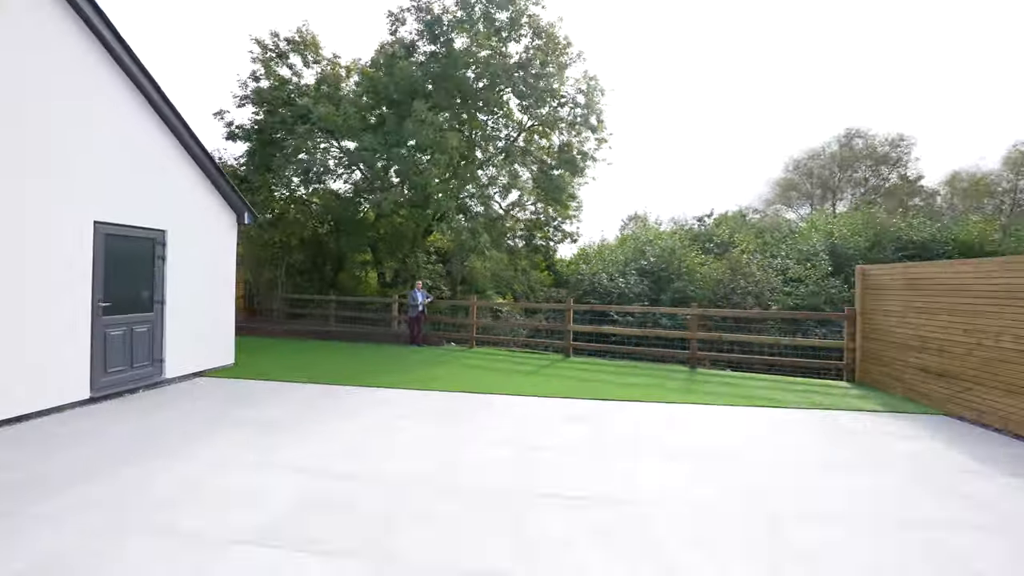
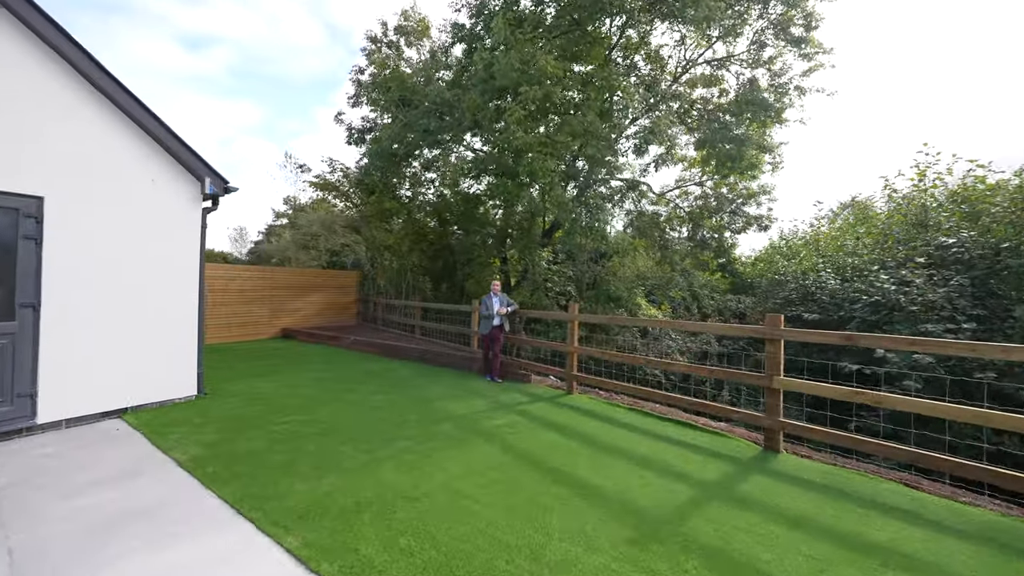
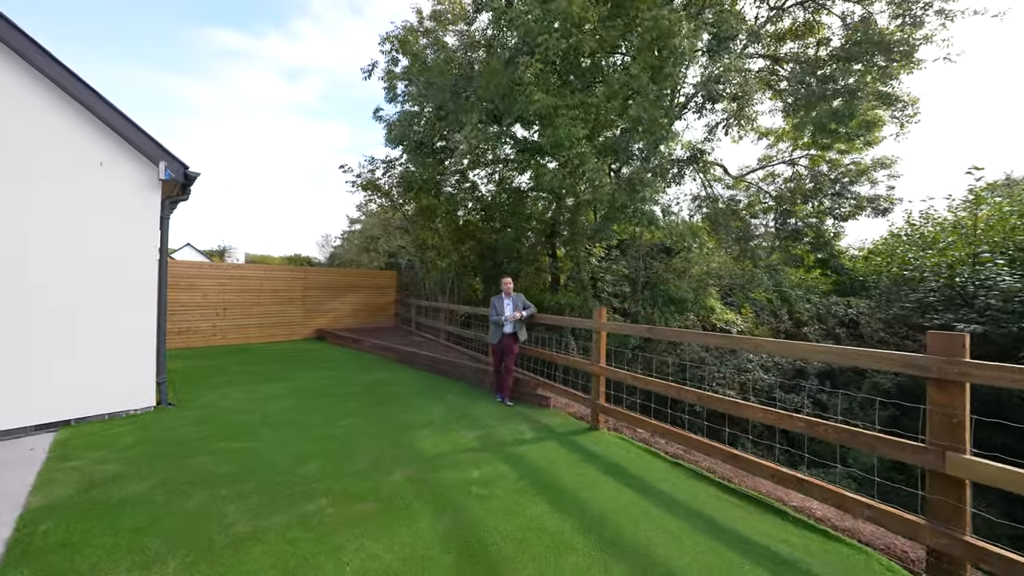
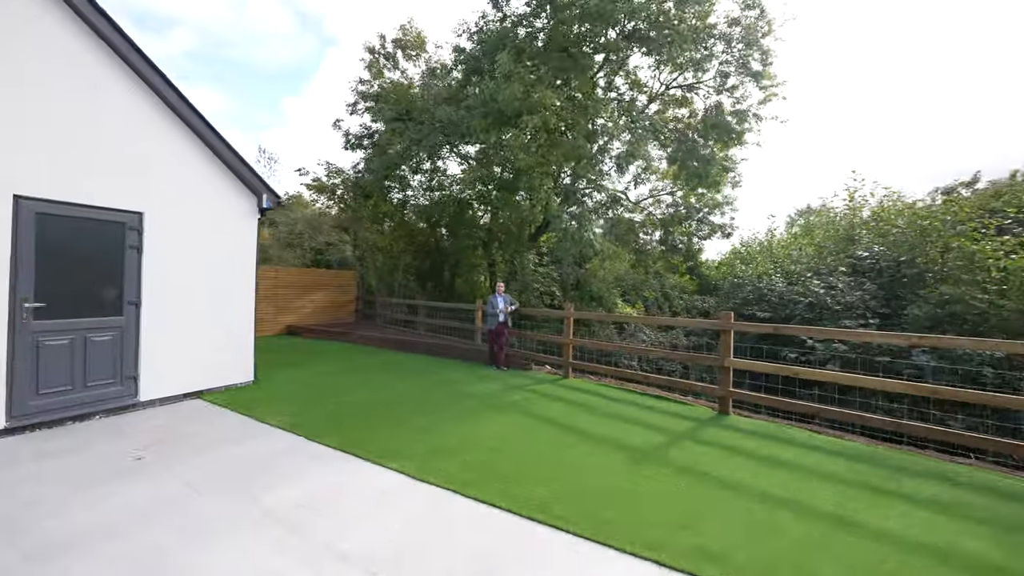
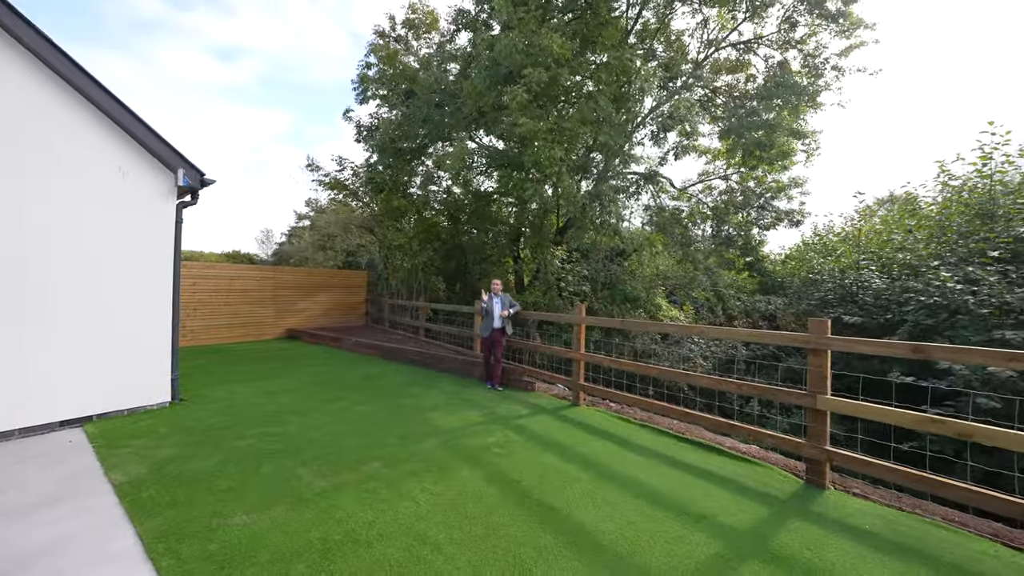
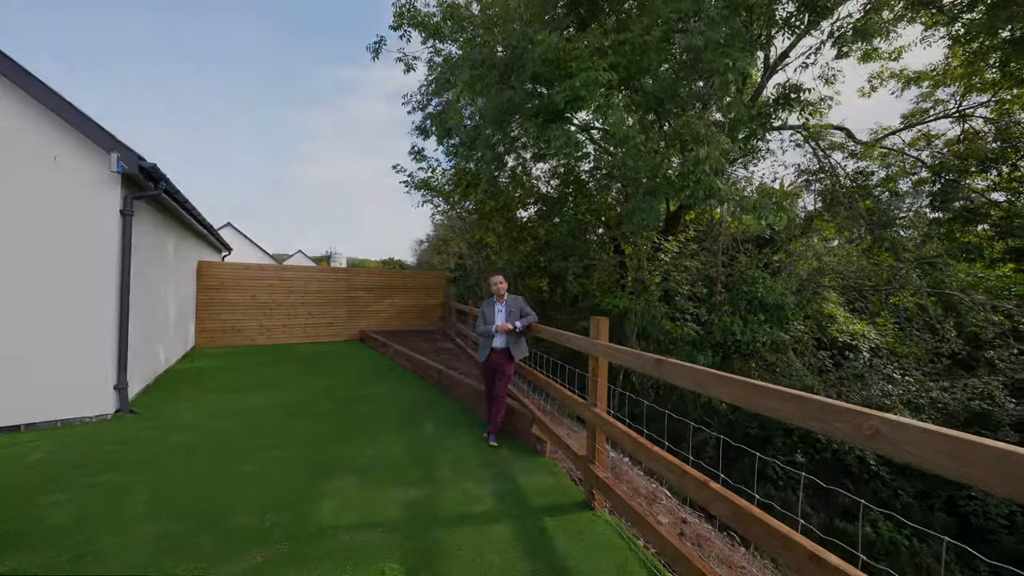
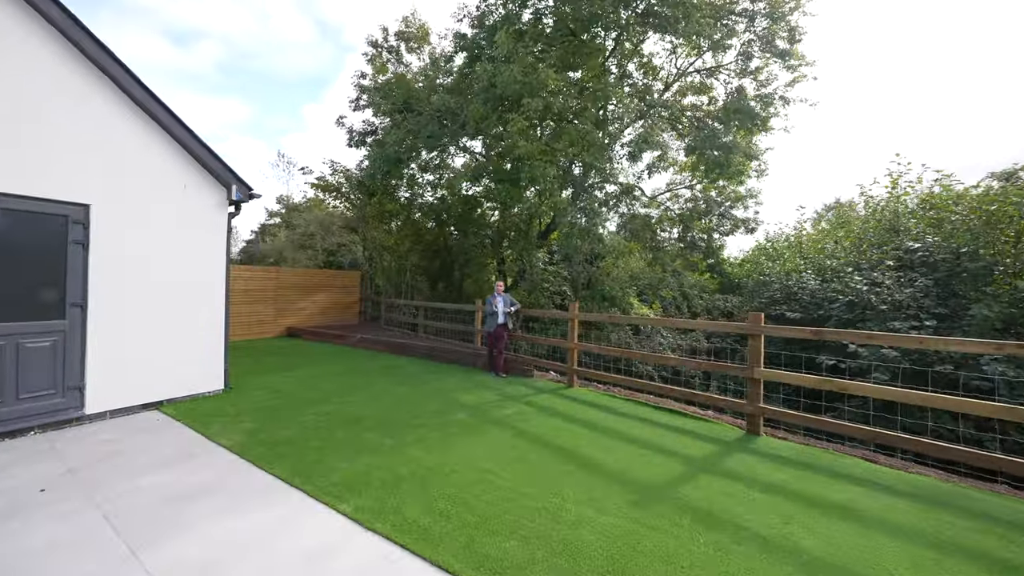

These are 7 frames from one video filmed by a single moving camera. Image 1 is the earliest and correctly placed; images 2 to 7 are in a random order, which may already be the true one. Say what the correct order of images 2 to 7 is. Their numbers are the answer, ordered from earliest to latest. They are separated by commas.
4, 7, 2, 5, 3, 6
